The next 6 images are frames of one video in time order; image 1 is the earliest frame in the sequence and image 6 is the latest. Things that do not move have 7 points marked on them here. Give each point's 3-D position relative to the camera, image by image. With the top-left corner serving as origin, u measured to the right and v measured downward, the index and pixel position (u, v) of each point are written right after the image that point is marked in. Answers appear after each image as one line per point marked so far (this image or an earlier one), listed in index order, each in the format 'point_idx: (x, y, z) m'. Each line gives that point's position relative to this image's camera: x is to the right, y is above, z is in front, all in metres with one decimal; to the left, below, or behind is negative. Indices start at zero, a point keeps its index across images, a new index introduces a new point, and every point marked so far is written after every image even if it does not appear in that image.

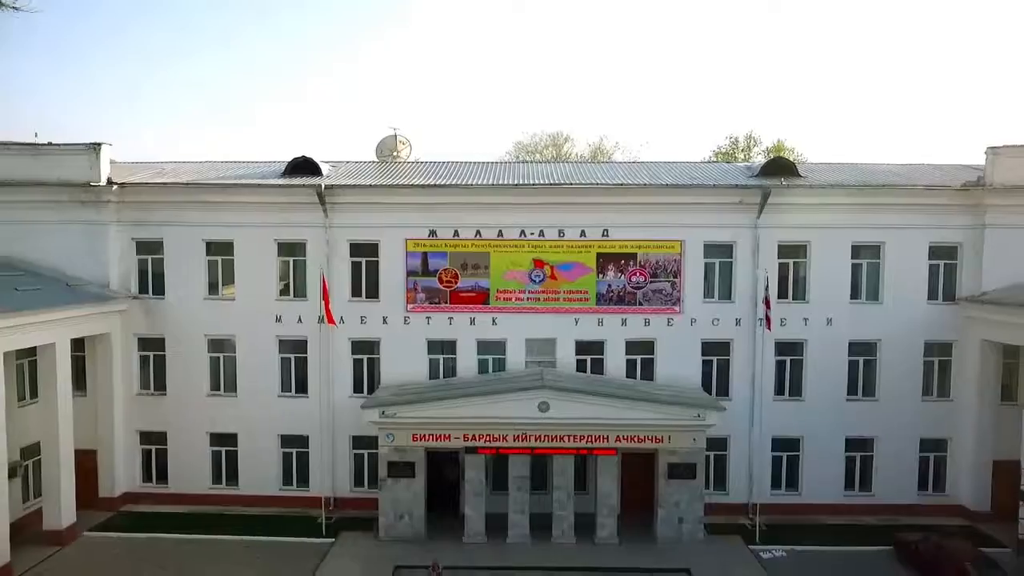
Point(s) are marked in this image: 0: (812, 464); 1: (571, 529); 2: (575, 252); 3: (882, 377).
0: (+5.0, -2.9, +19.5) m
1: (+0.9, -3.7, +18.2) m
2: (+1.0, +0.6, +19.2) m
3: (+6.1, -1.5, +19.4) m
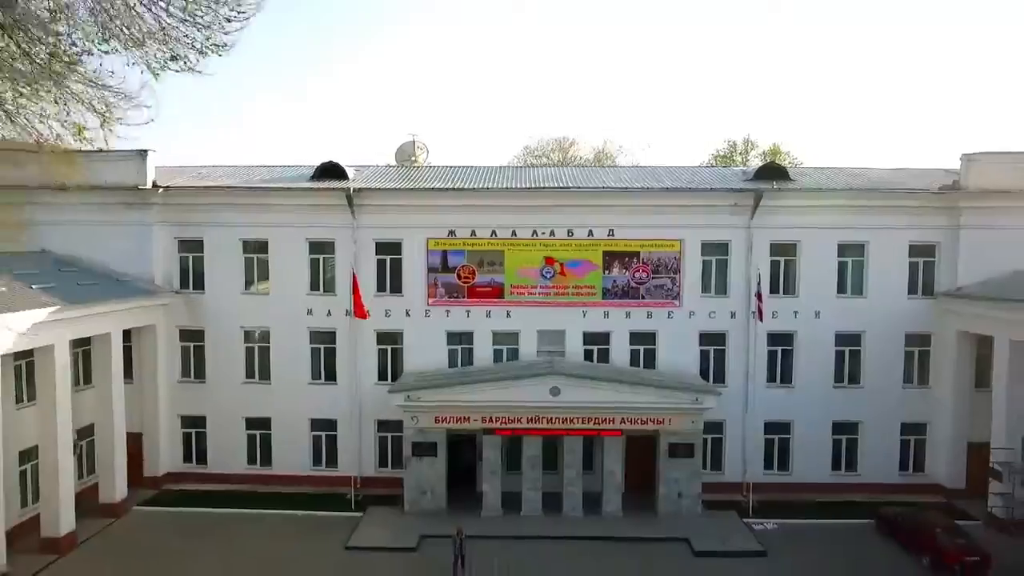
0: (+5.2, -2.8, +21.2) m
1: (+1.1, -3.6, +19.8) m
2: (+1.3, +0.7, +20.9) m
3: (+6.4, -1.4, +21.1) m
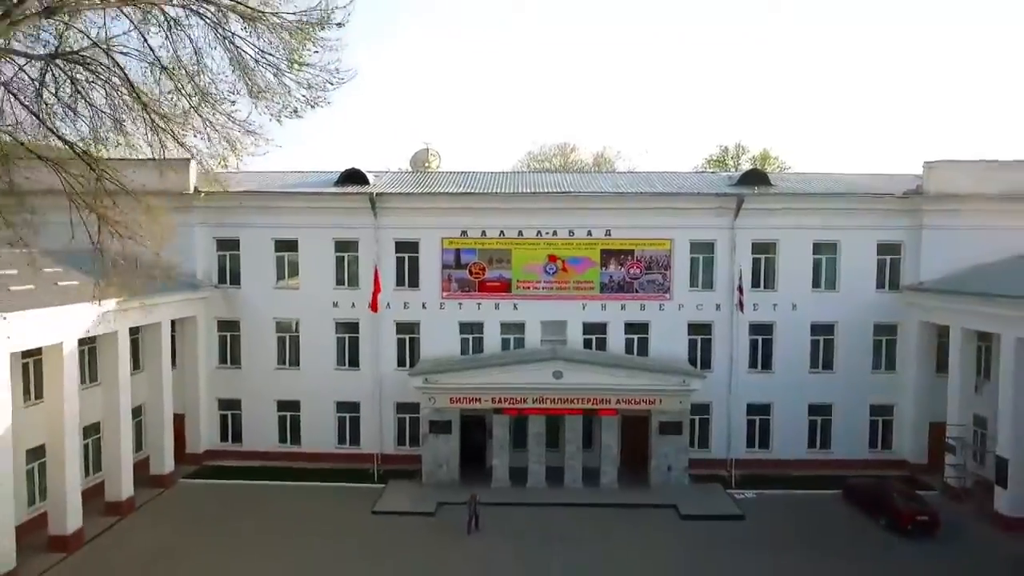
0: (+5.4, -2.7, +23.4) m
1: (+1.3, -3.5, +22.1) m
2: (+1.4, +0.8, +23.2) m
3: (+6.5, -1.3, +23.3) m
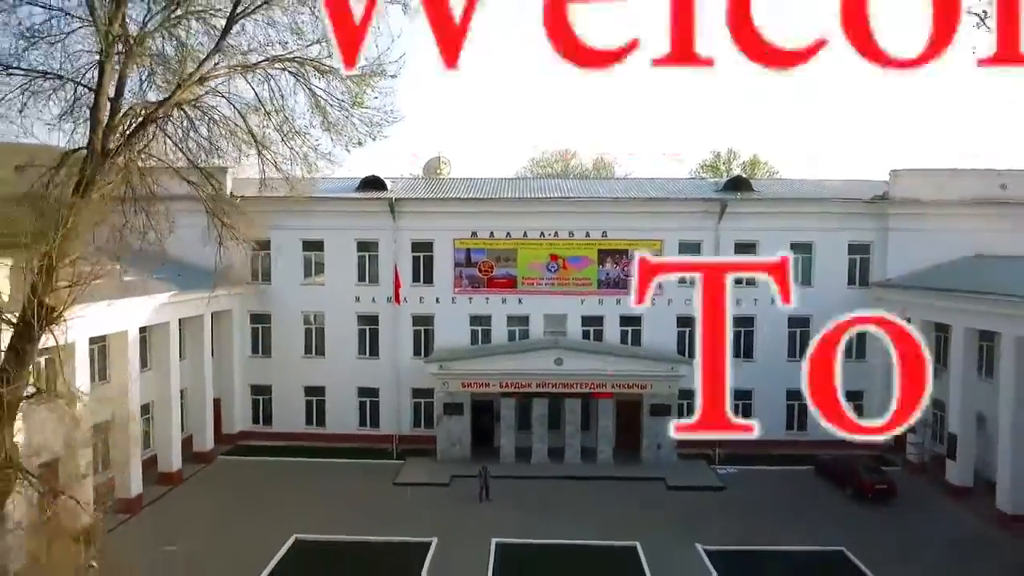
0: (+5.5, -2.7, +25.9) m
1: (+1.4, -3.5, +24.5) m
2: (+1.5, +0.9, +25.6) m
3: (+6.6, -1.2, +25.8) m
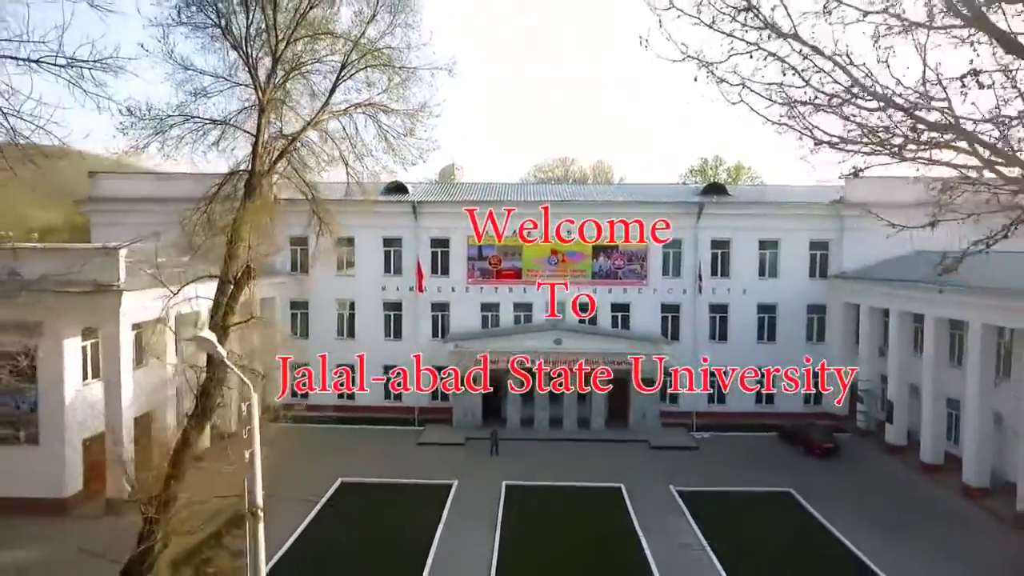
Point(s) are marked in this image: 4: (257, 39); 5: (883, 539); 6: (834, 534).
0: (+5.6, -2.4, +29.8) m
1: (+1.5, -3.2, +28.5) m
2: (+1.7, +1.1, +29.5) m
3: (+6.8, -1.0, +29.7) m
4: (-2.9, +2.9, +13.7) m
5: (+6.0, -4.1, +19.1) m
6: (+5.4, -4.1, +19.5) m
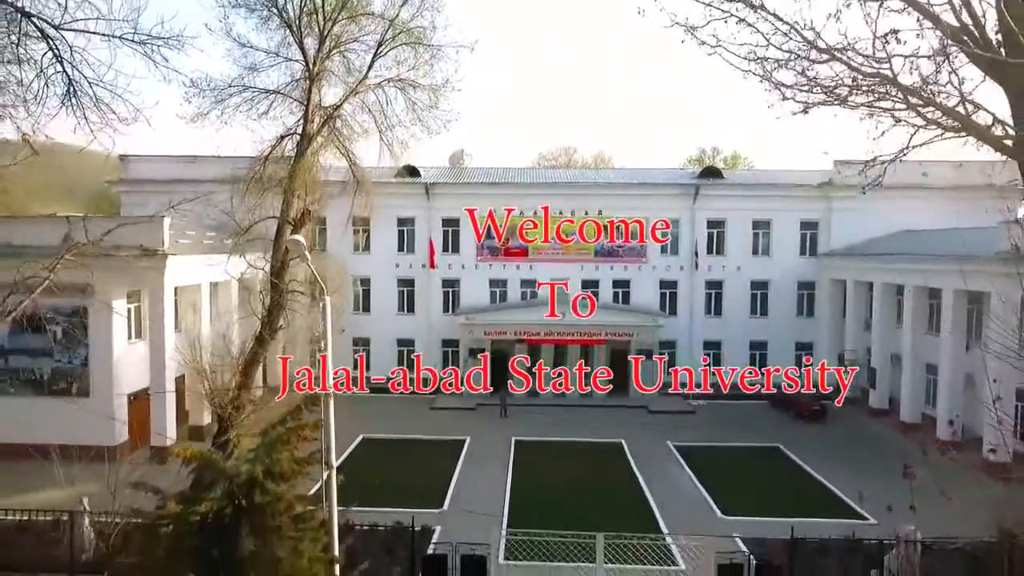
0: (+5.8, -1.8, +31.6) m
1: (+1.7, -2.6, +30.2) m
2: (+1.8, +1.7, +31.3) m
3: (+6.9, -0.4, +31.5) m
4: (-2.8, +3.5, +15.5) m
5: (+6.2, -3.5, +20.9) m
6: (+5.5, -3.5, +21.3) m
